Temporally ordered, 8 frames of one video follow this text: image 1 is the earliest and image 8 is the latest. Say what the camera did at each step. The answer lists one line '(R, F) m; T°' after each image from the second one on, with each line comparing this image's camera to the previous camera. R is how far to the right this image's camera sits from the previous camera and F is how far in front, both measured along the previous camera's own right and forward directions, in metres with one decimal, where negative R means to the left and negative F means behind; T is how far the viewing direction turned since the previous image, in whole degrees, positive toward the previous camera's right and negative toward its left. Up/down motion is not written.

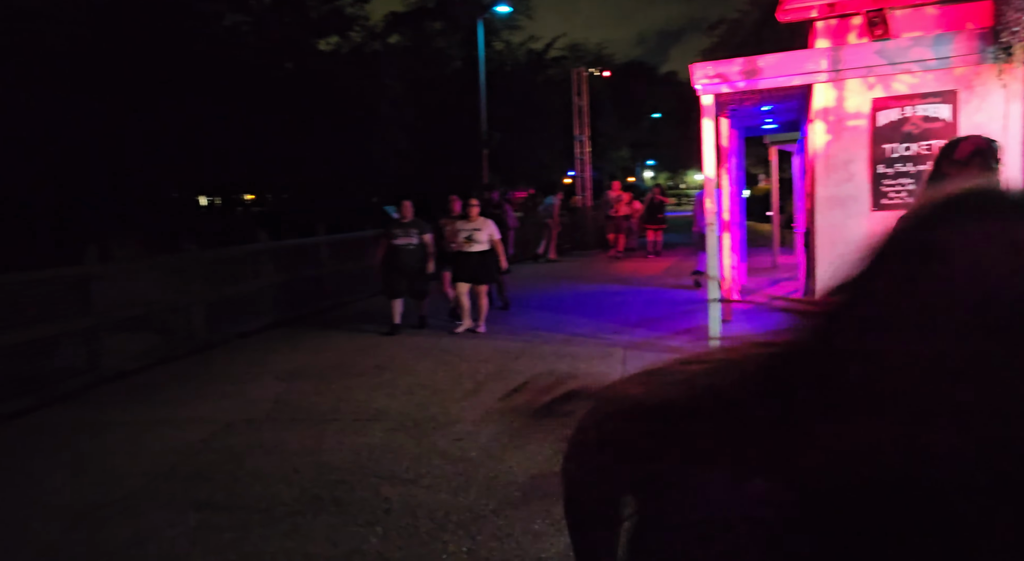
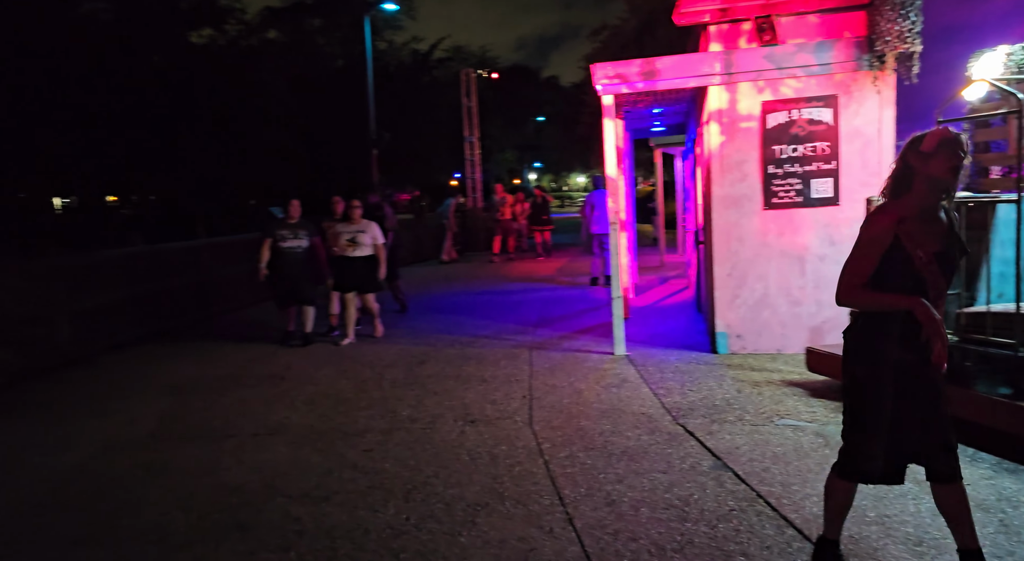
(-0.2, +0.2) m; +8°
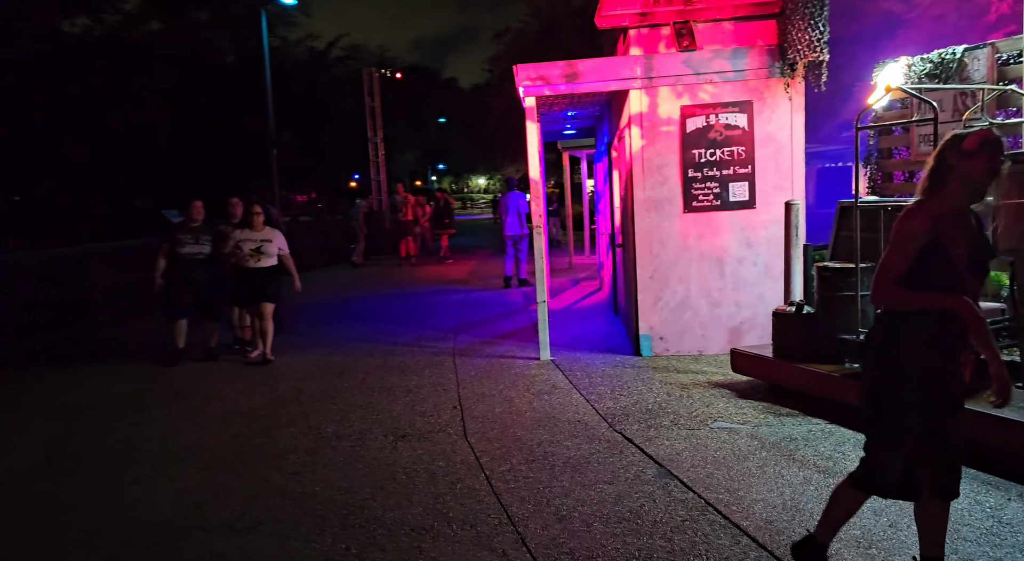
(-0.2, +0.2) m; +7°
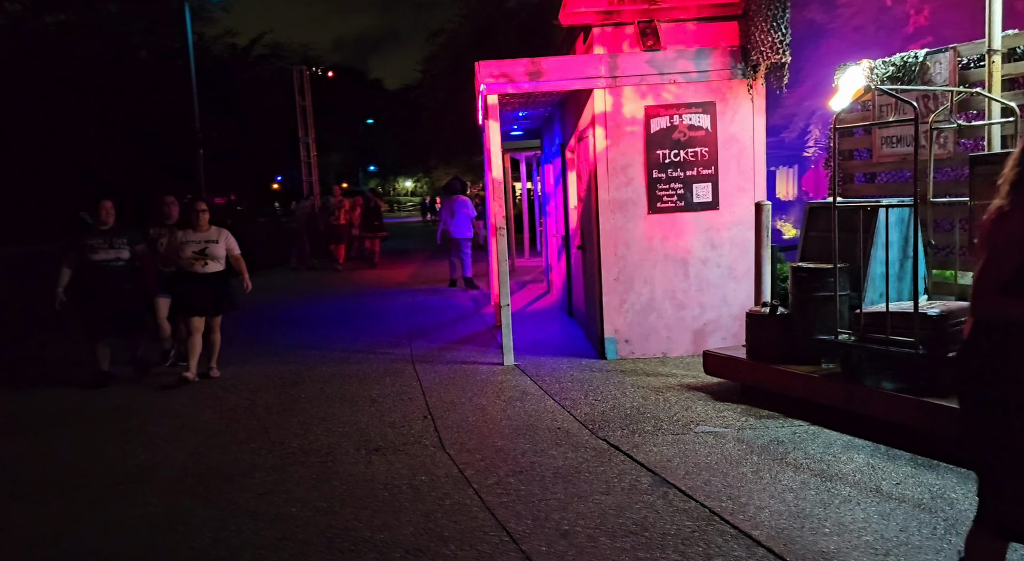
(-0.4, +0.2) m; +5°
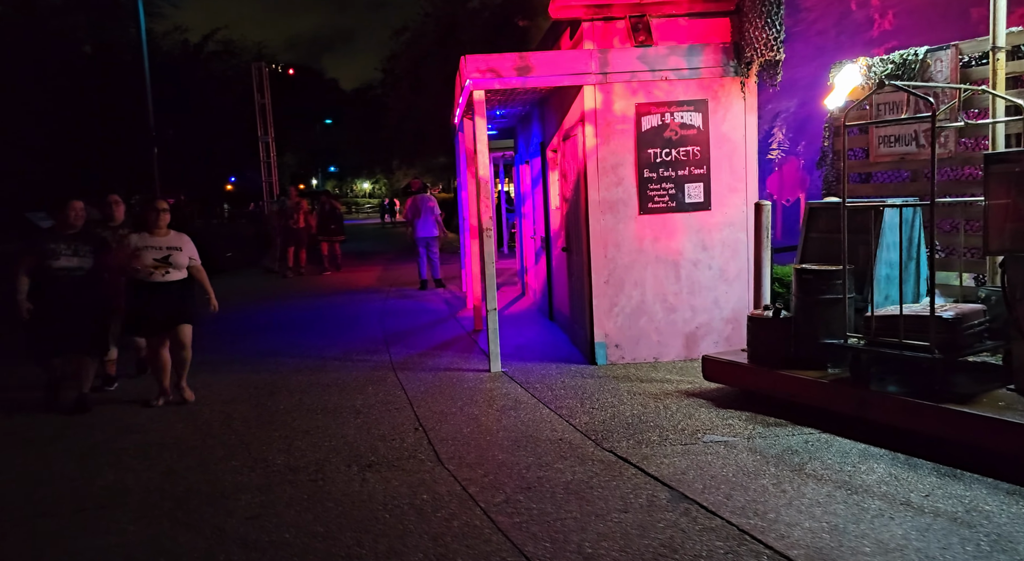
(-0.3, +0.3) m; +3°
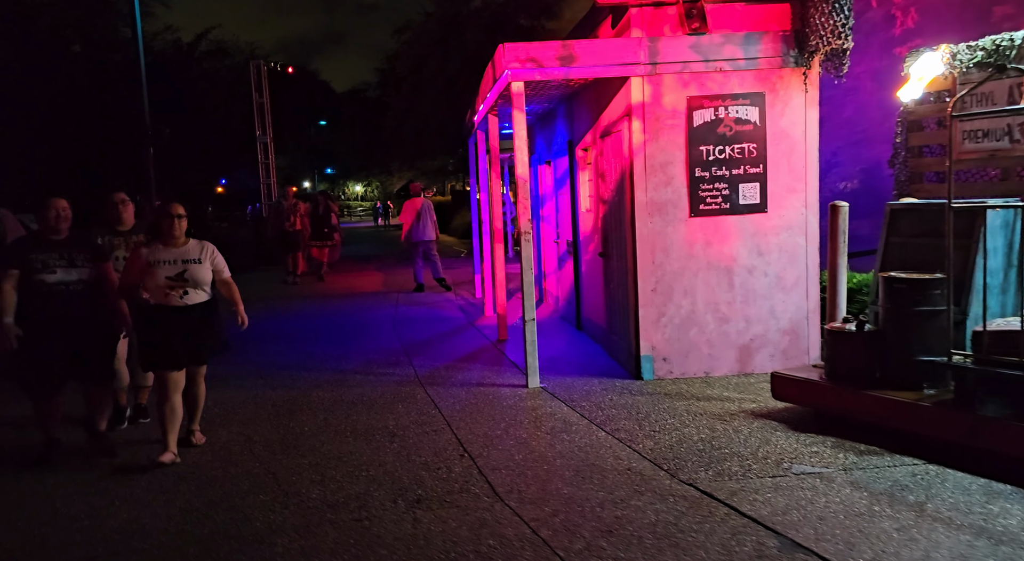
(-0.4, +0.6) m; +1°
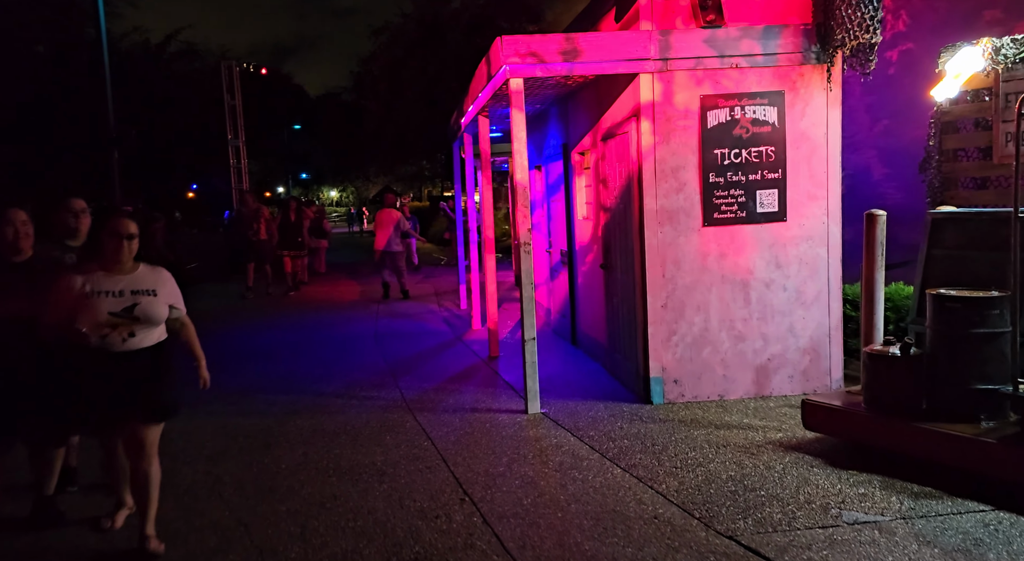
(-0.2, +0.6) m; +2°
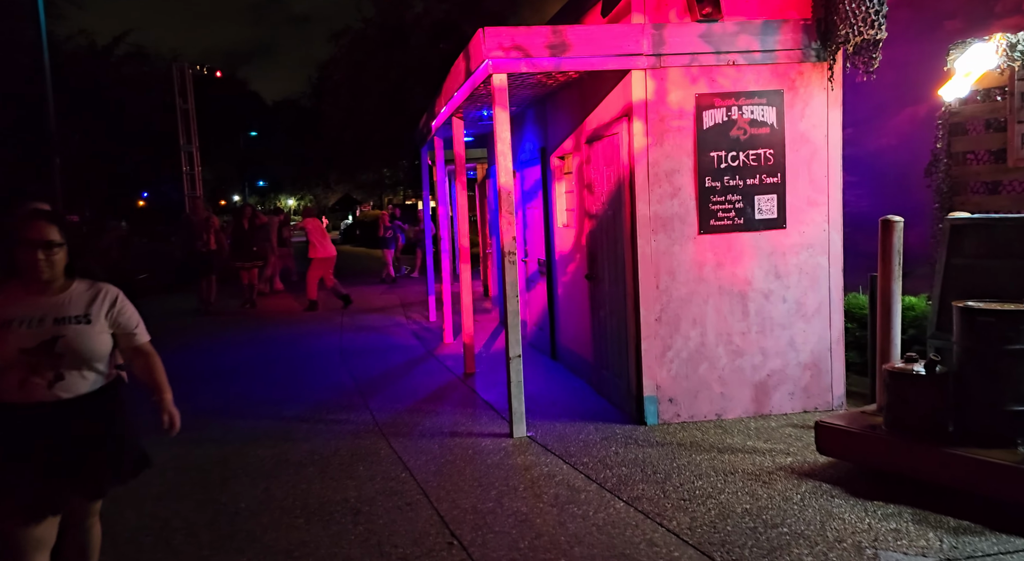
(-0.2, +0.5) m; +3°
